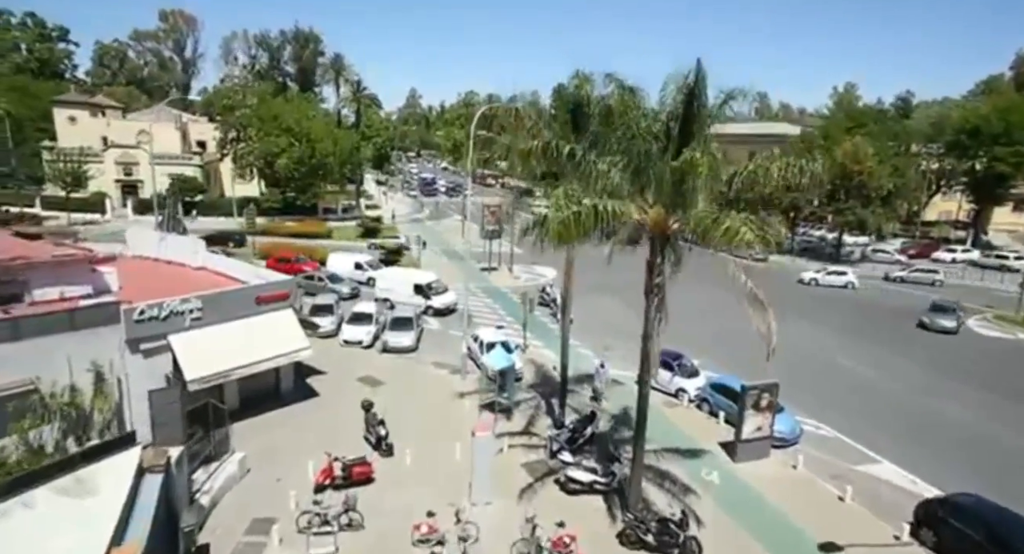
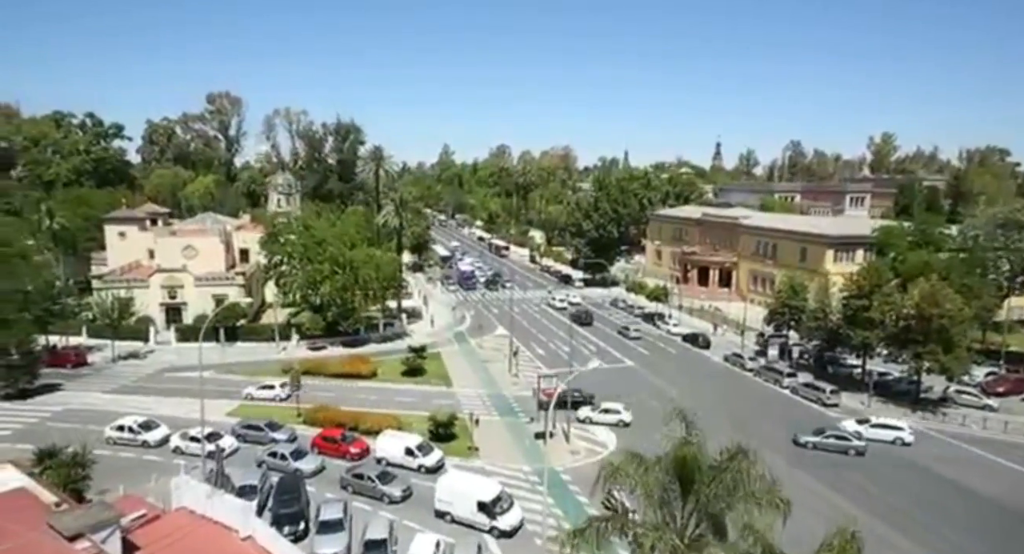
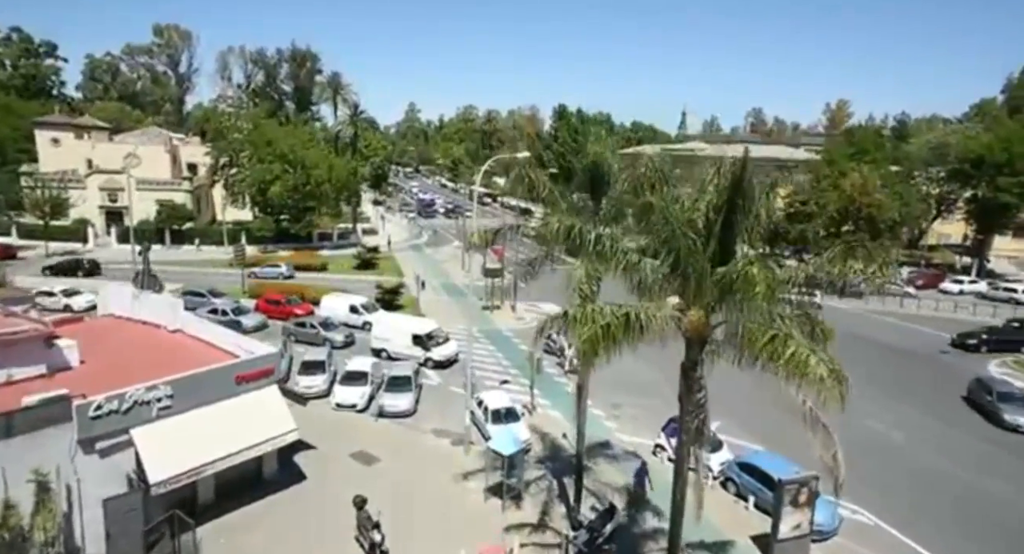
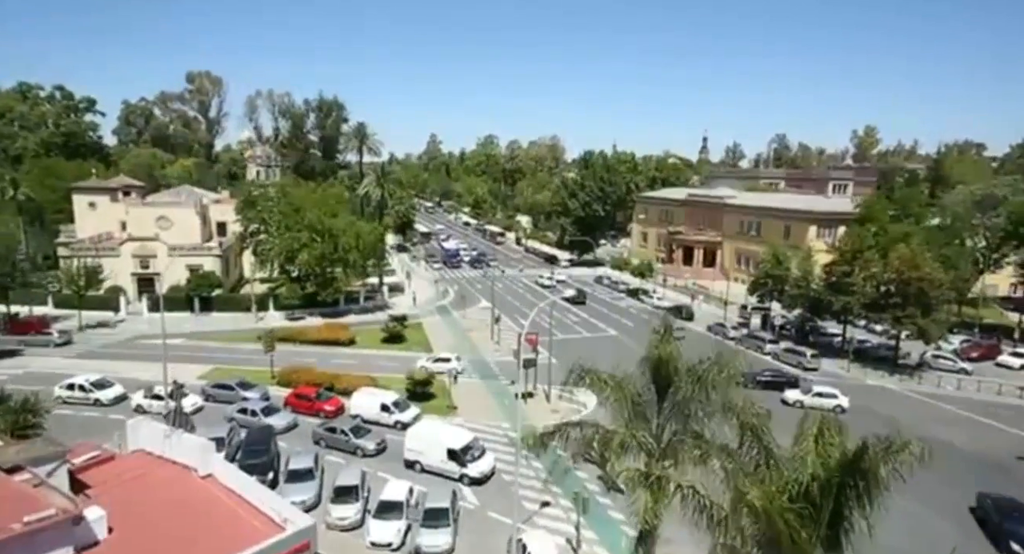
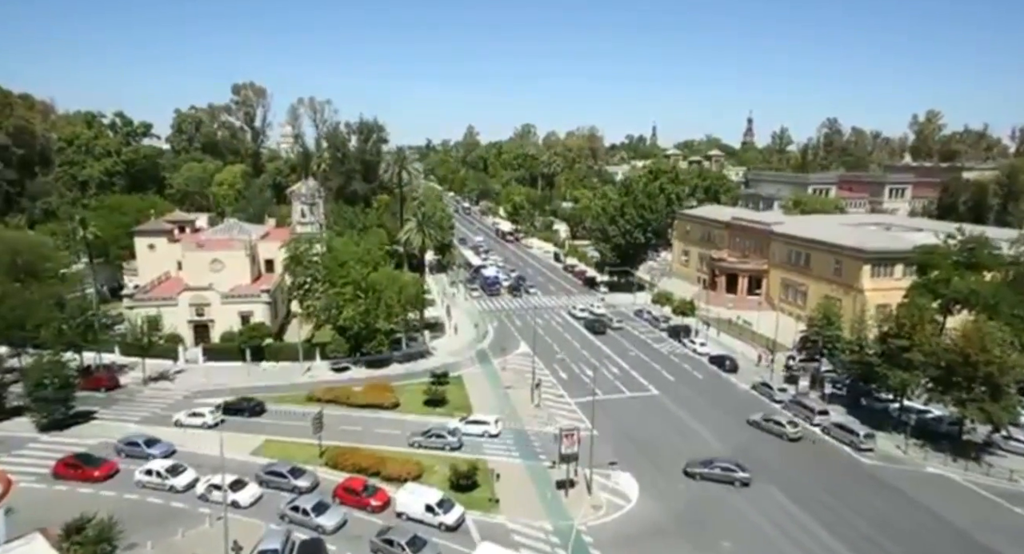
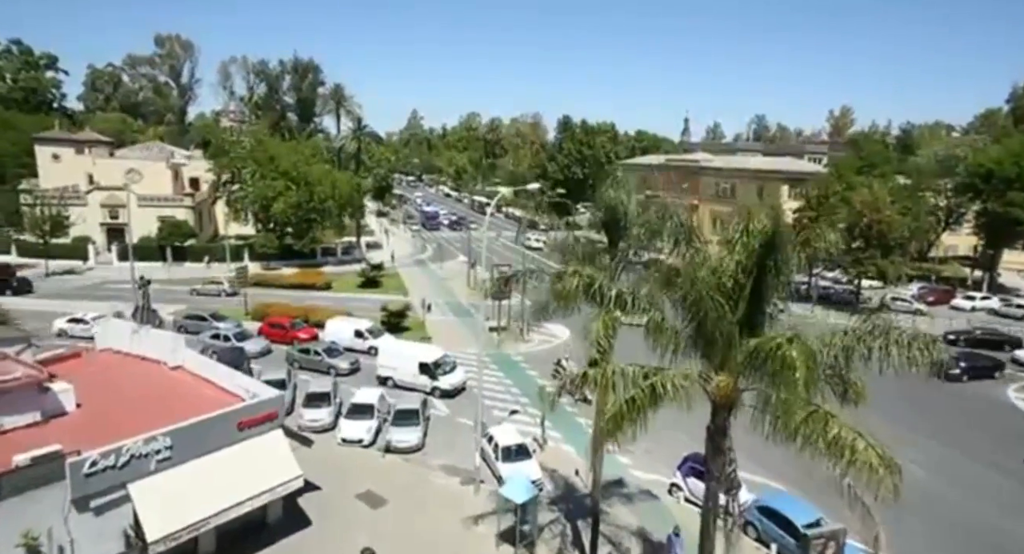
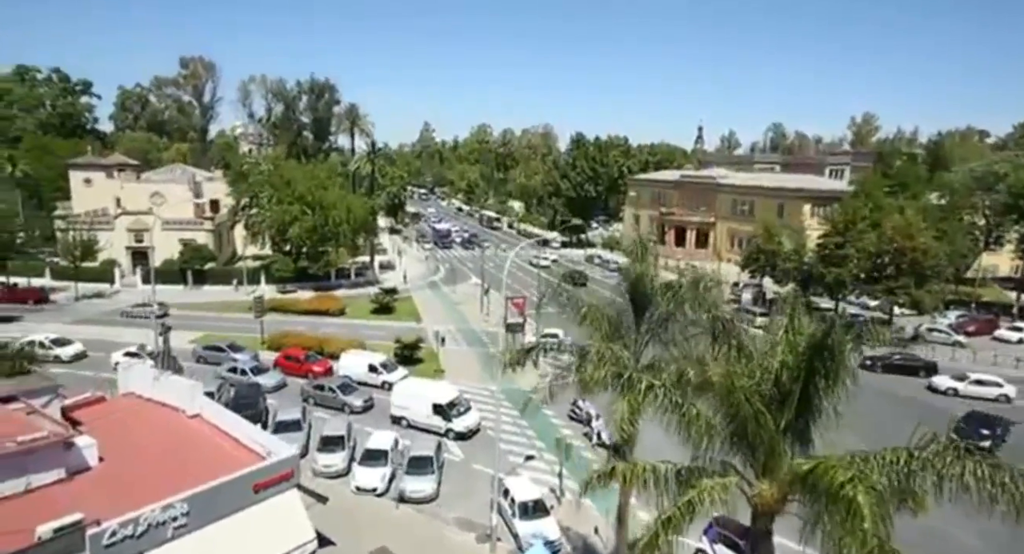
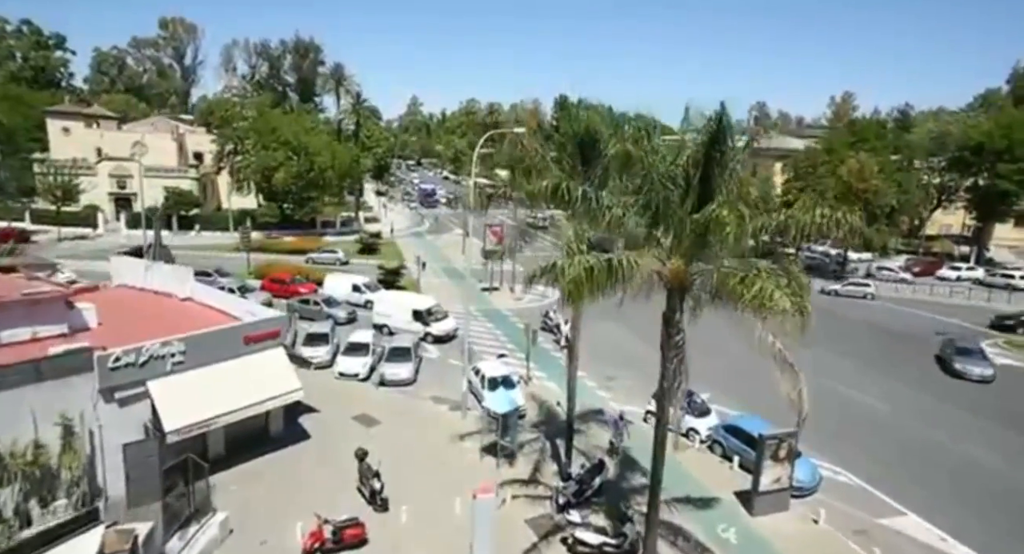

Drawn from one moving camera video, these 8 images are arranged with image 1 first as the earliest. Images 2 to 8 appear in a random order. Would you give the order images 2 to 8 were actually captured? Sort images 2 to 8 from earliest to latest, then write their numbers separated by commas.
8, 3, 6, 7, 4, 2, 5
